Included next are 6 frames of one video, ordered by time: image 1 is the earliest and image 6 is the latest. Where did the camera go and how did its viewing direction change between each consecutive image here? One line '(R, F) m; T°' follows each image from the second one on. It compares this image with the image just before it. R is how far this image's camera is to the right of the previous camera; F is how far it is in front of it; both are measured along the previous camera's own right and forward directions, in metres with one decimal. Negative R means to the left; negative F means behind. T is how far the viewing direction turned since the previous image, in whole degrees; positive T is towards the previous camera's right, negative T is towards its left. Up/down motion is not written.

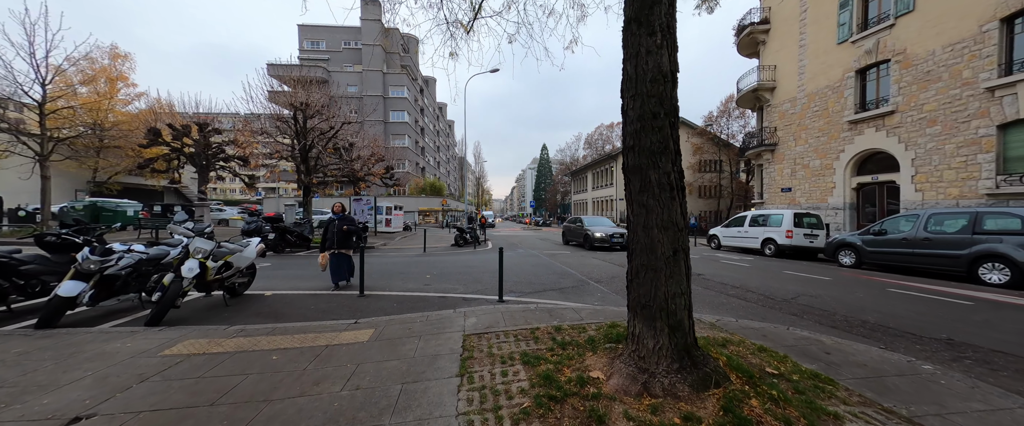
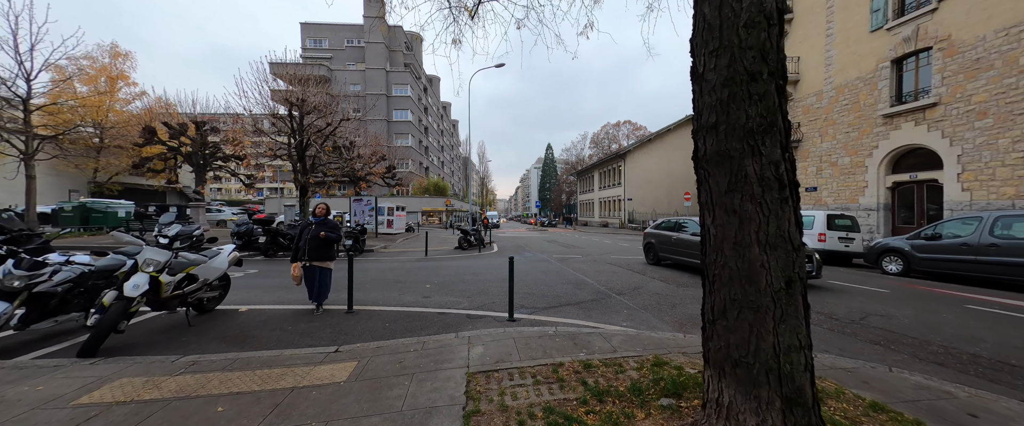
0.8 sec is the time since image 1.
(-0.1, +0.9) m; -1°
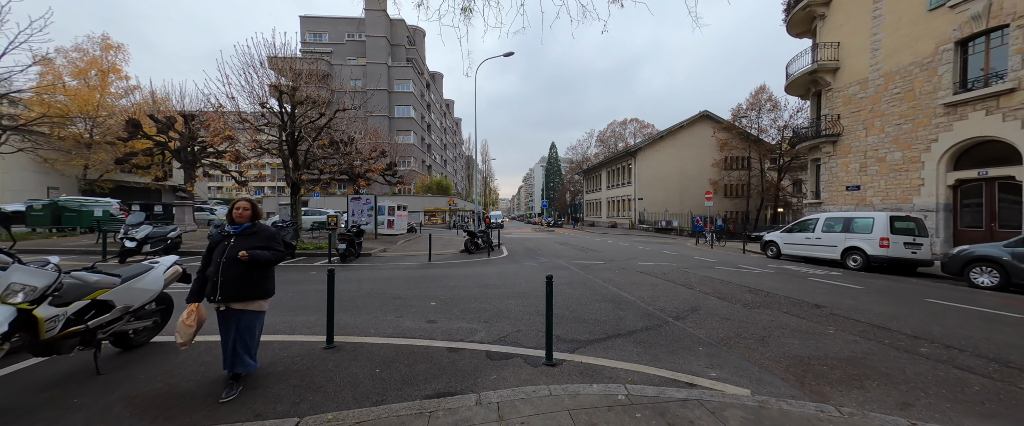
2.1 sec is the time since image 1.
(-0.4, +1.4) m; 0°
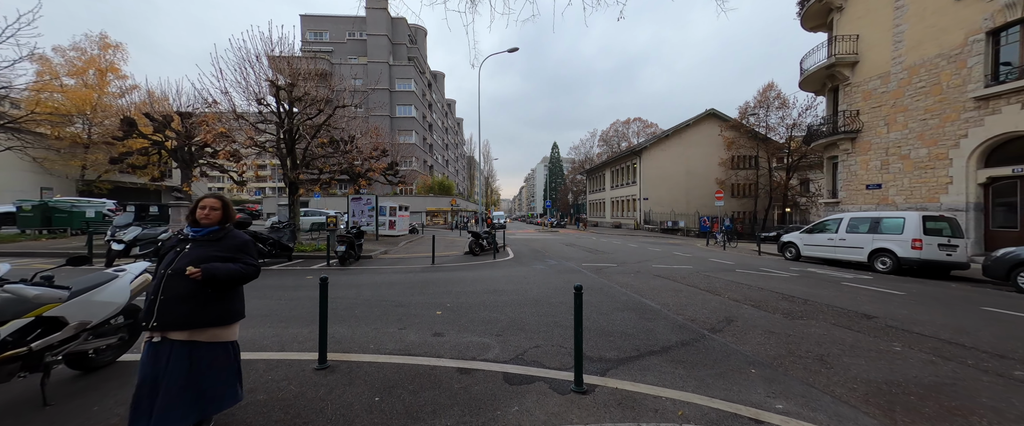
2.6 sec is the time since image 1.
(-0.2, +0.5) m; 0°
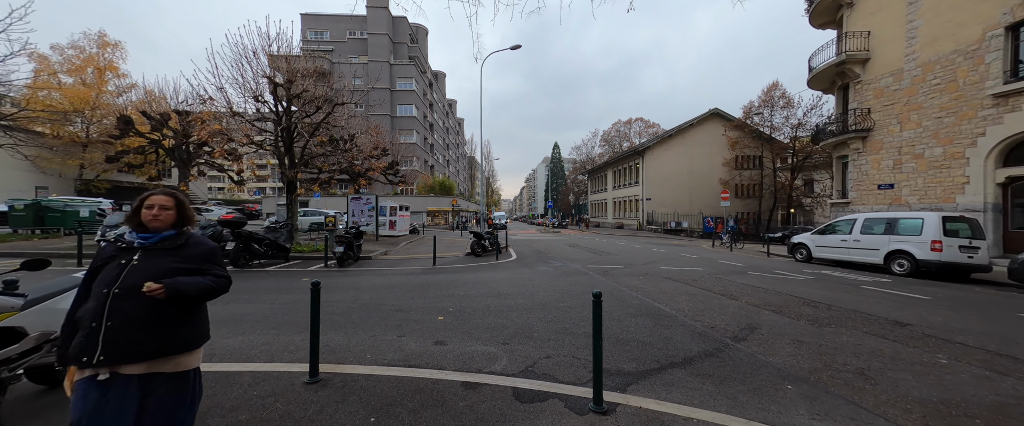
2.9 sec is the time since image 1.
(-0.1, +0.3) m; 0°
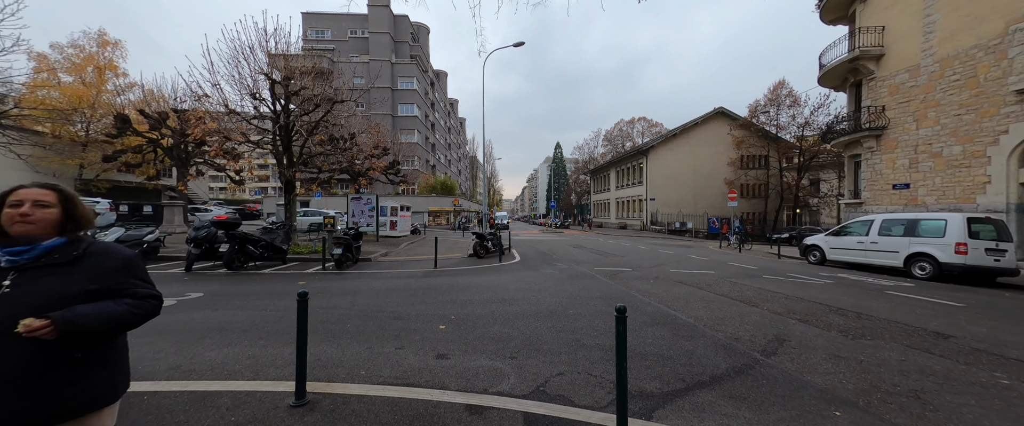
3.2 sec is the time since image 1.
(-0.1, +0.4) m; 0°
